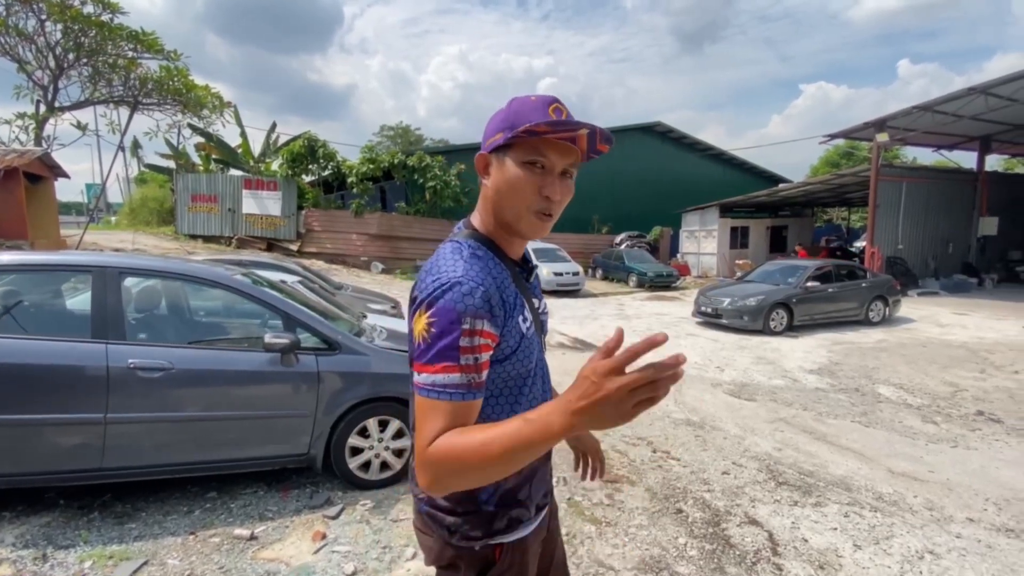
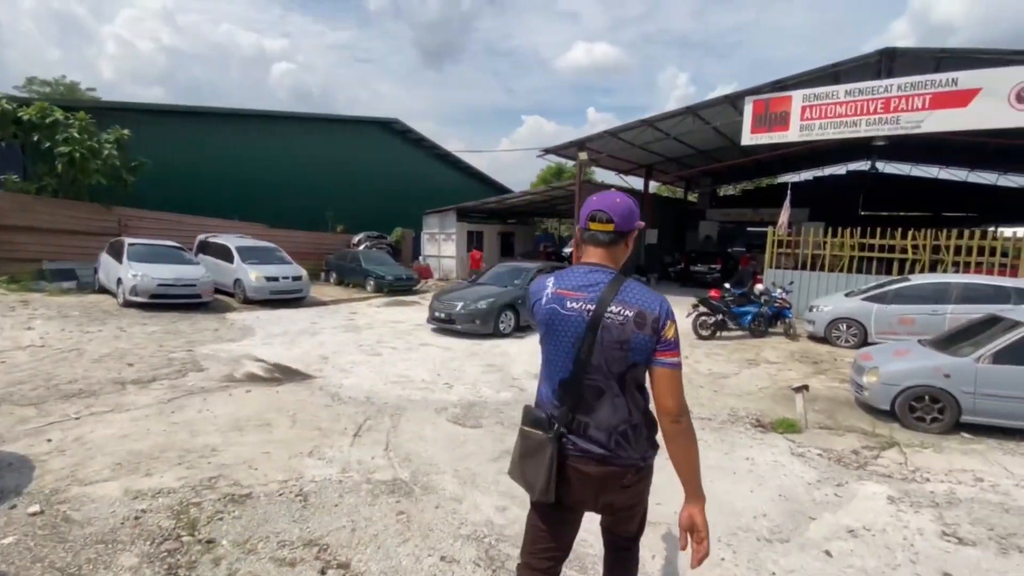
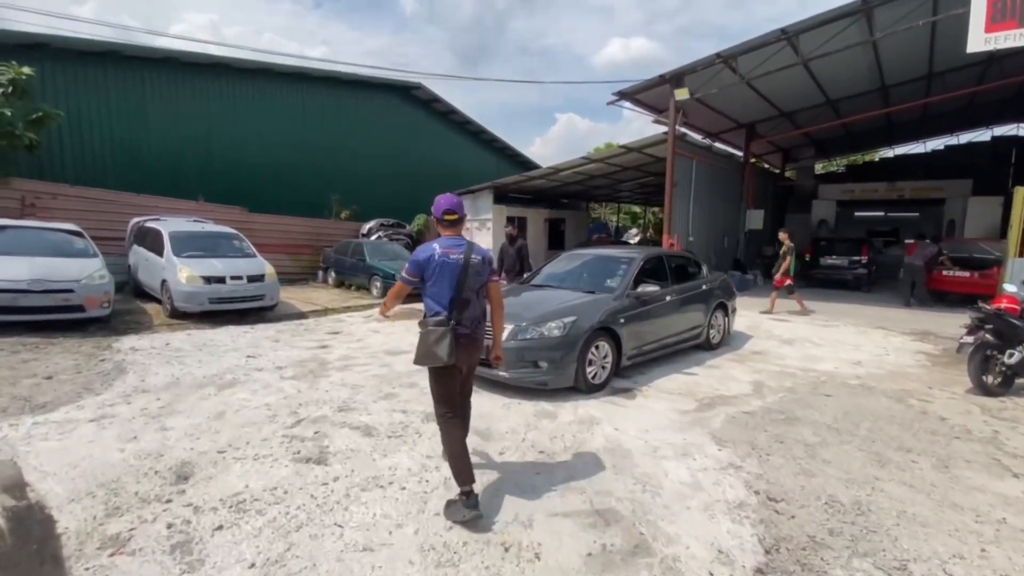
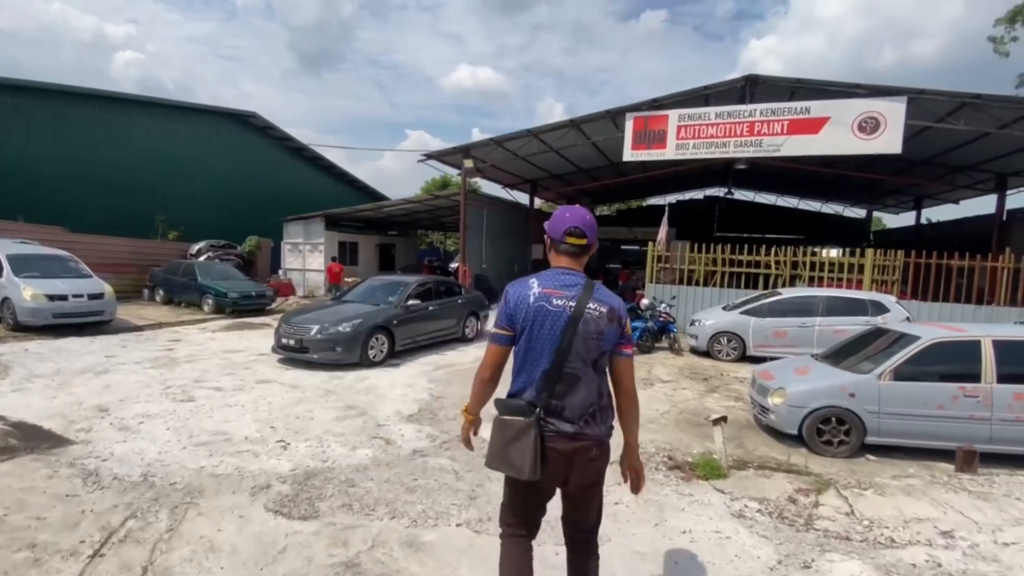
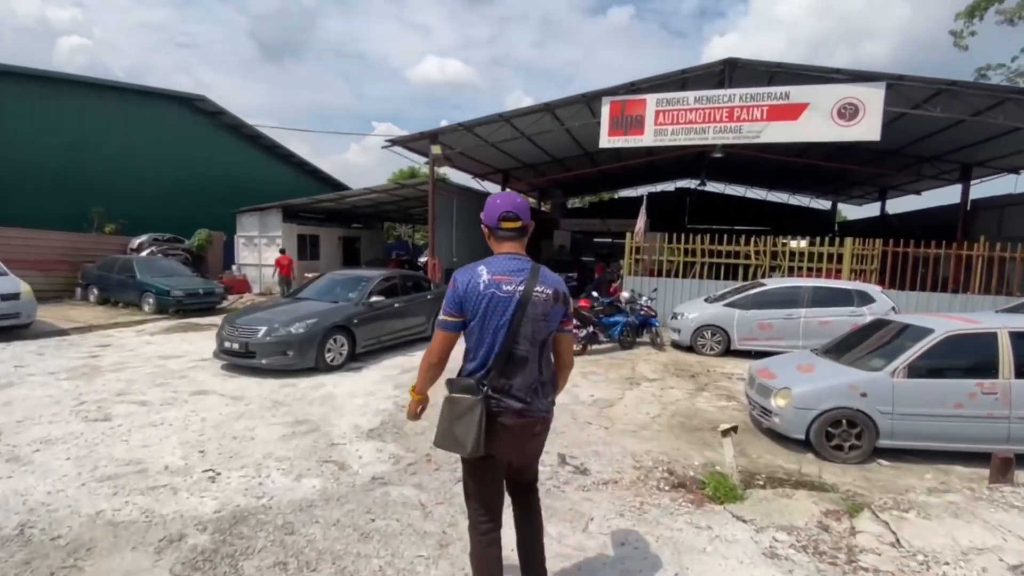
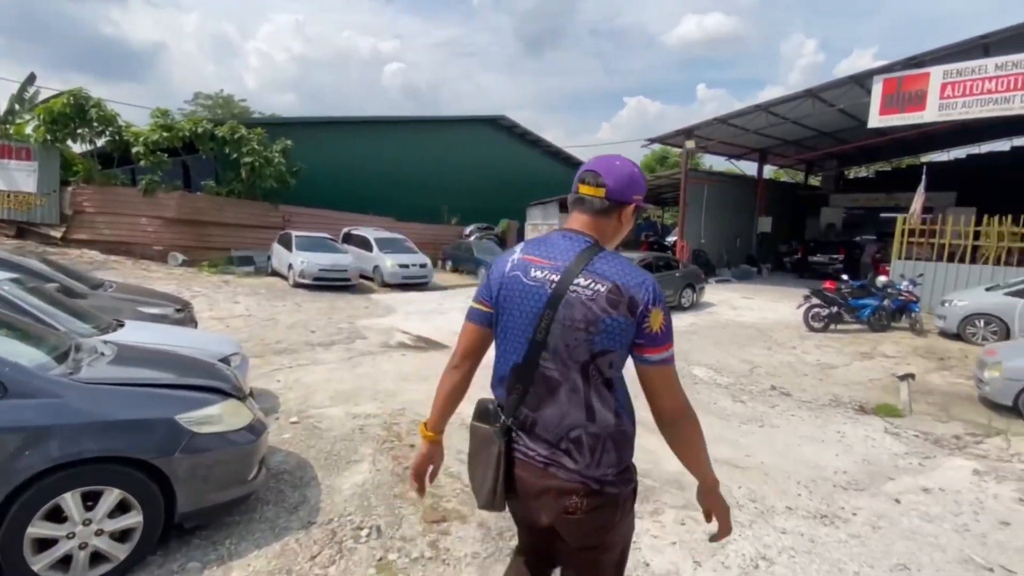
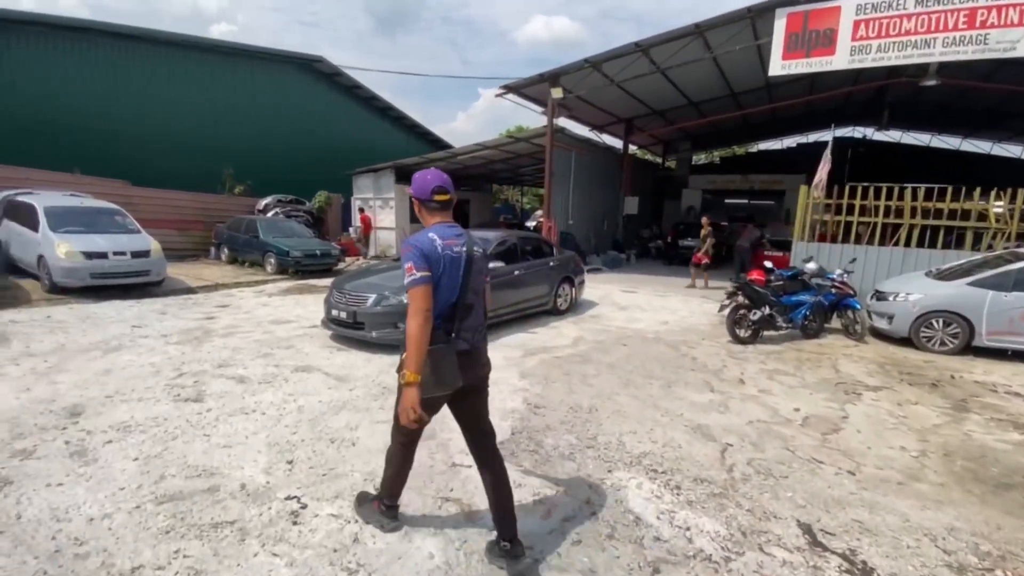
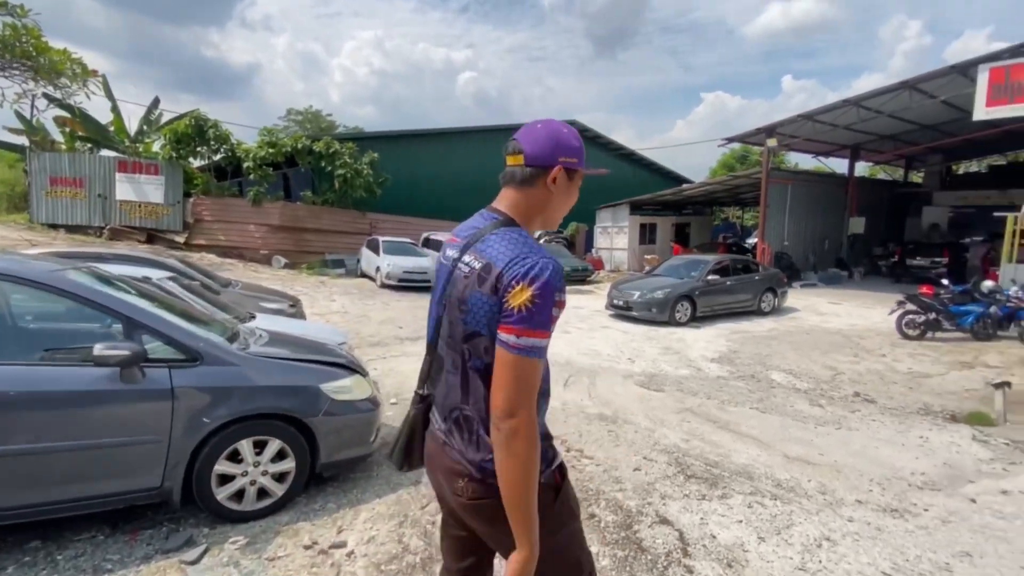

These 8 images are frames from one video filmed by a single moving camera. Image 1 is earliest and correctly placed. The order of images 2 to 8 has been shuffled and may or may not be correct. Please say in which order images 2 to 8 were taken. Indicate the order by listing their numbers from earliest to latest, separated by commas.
8, 6, 2, 4, 5, 7, 3
